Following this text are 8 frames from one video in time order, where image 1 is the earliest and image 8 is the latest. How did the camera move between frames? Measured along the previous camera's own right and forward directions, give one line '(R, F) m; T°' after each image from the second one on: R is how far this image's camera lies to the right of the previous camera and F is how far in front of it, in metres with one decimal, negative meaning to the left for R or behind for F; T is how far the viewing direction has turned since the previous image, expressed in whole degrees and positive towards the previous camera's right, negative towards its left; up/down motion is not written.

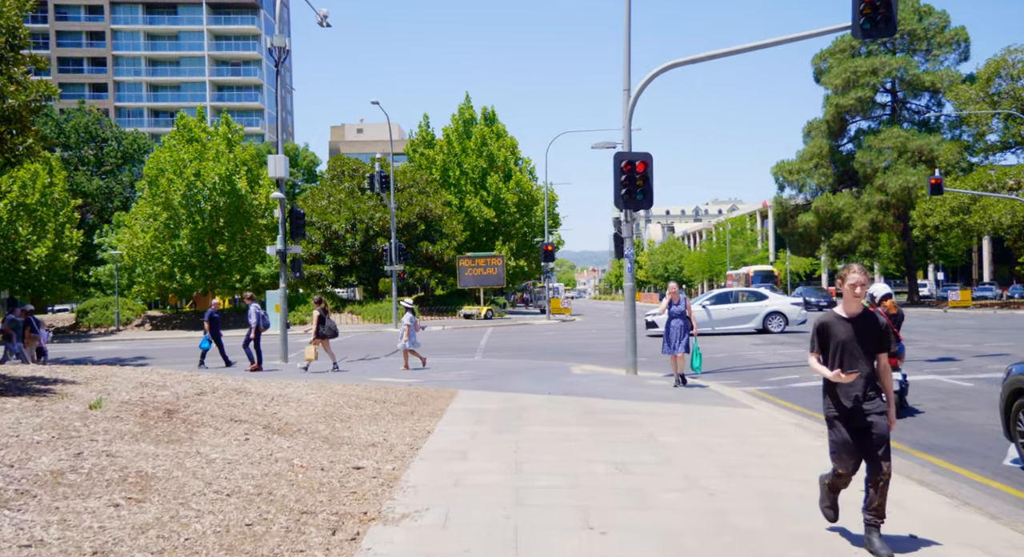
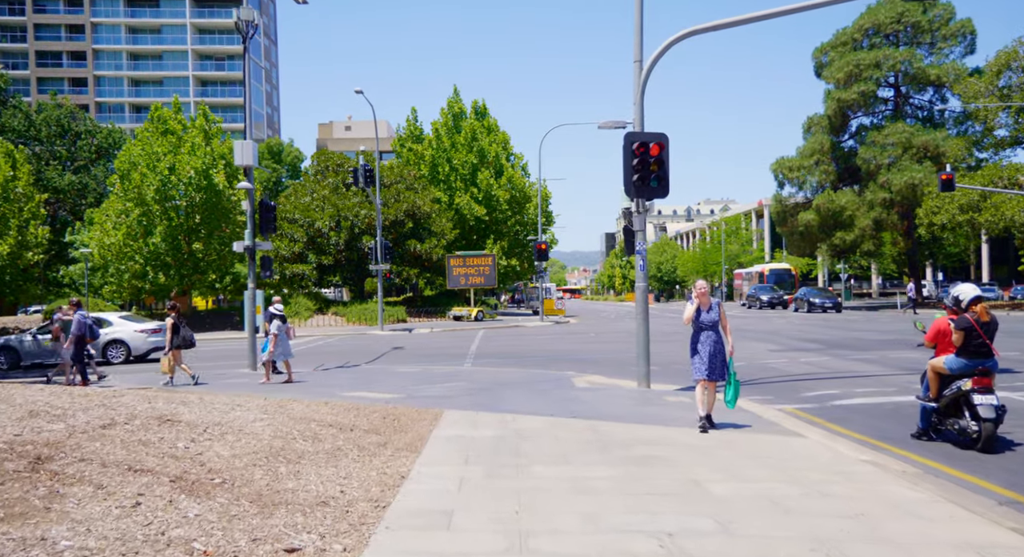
(-0.1, +2.2) m; +1°
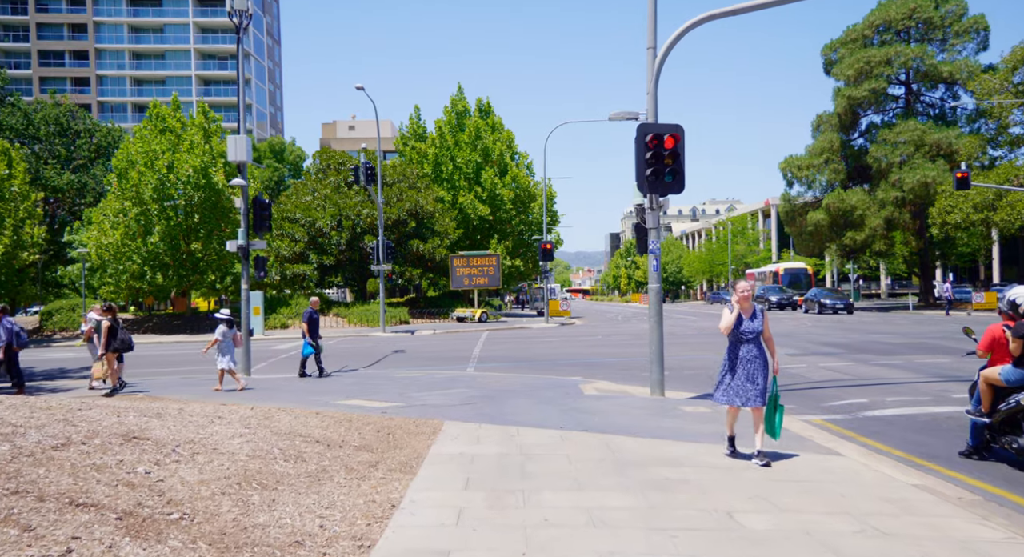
(0.0, +0.9) m; 0°
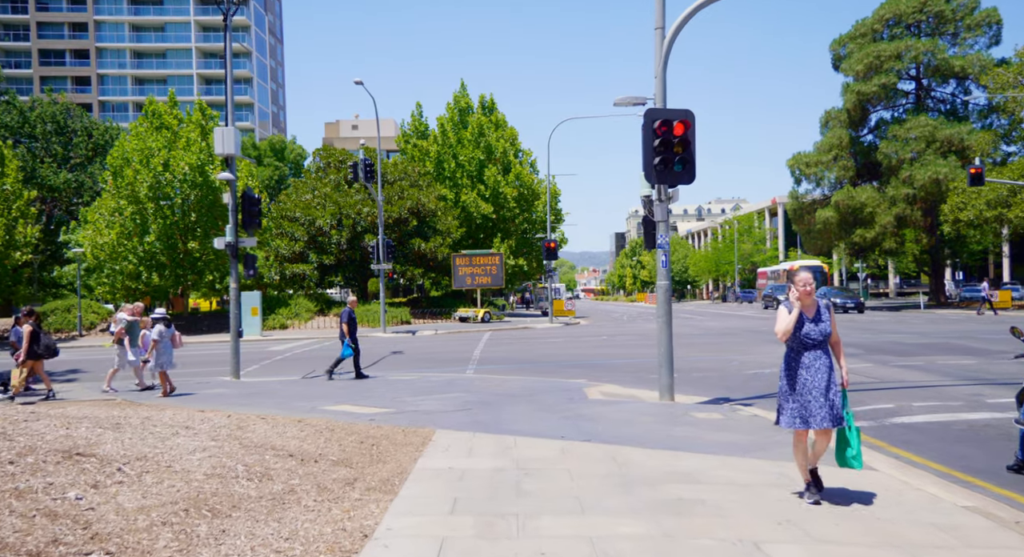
(+0.1, +0.9) m; 0°
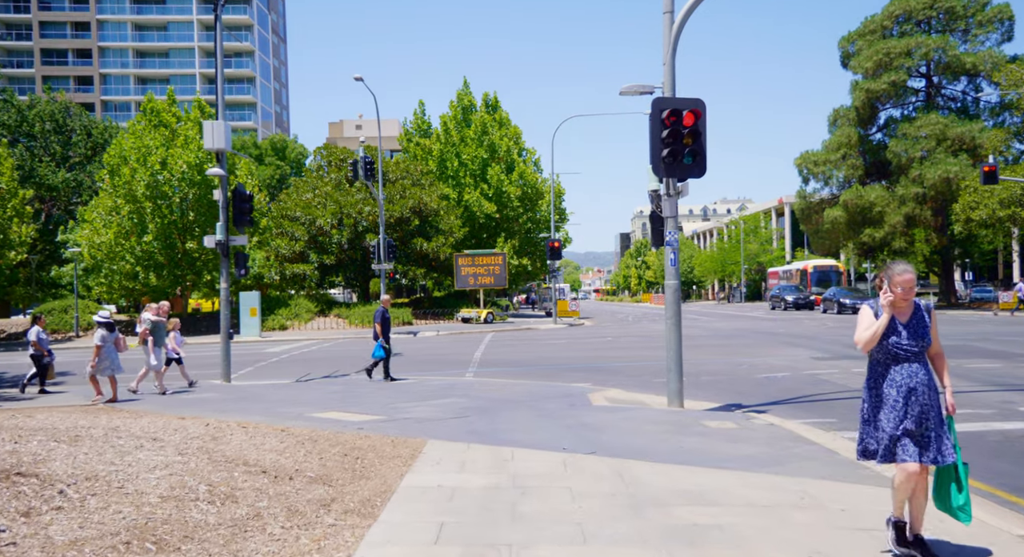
(+0.1, +0.7) m; 0°
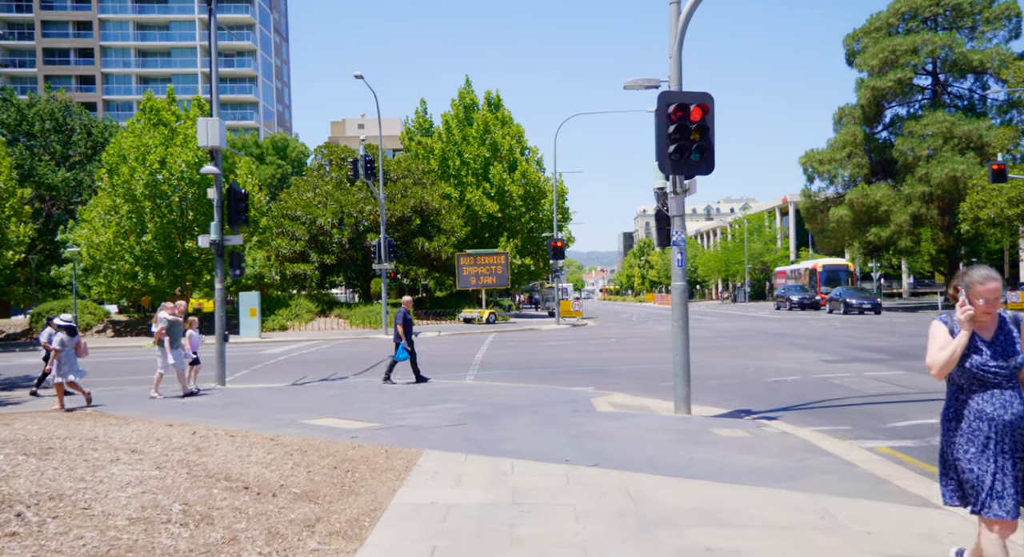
(0.0, +0.5) m; 0°
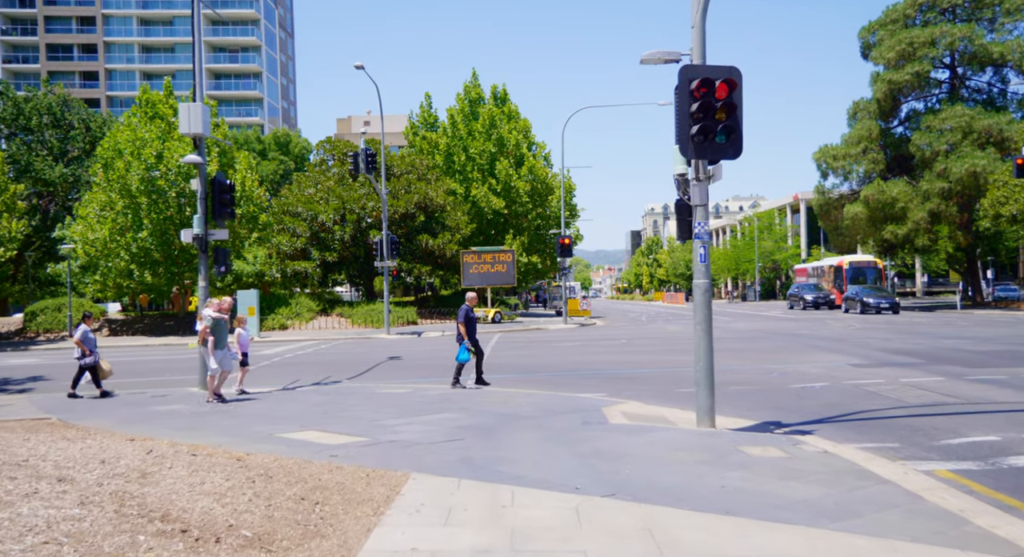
(+0.1, +1.2) m; 0°
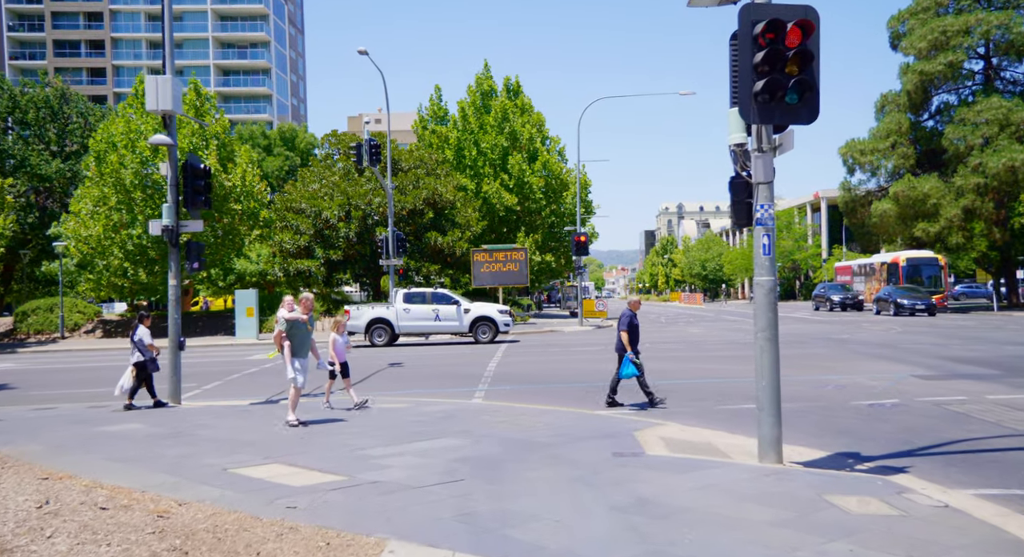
(0.0, +2.2) m; -1°
